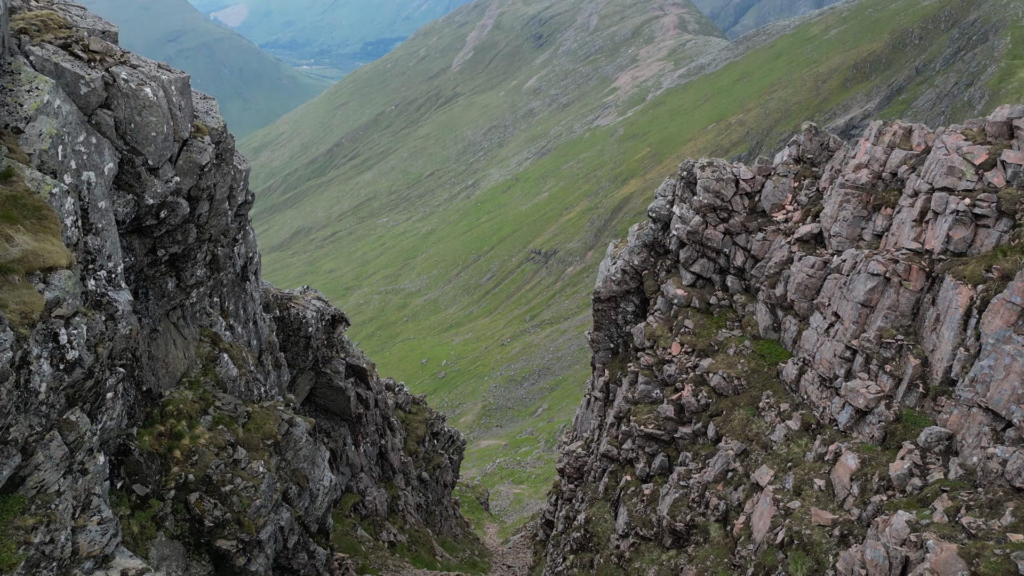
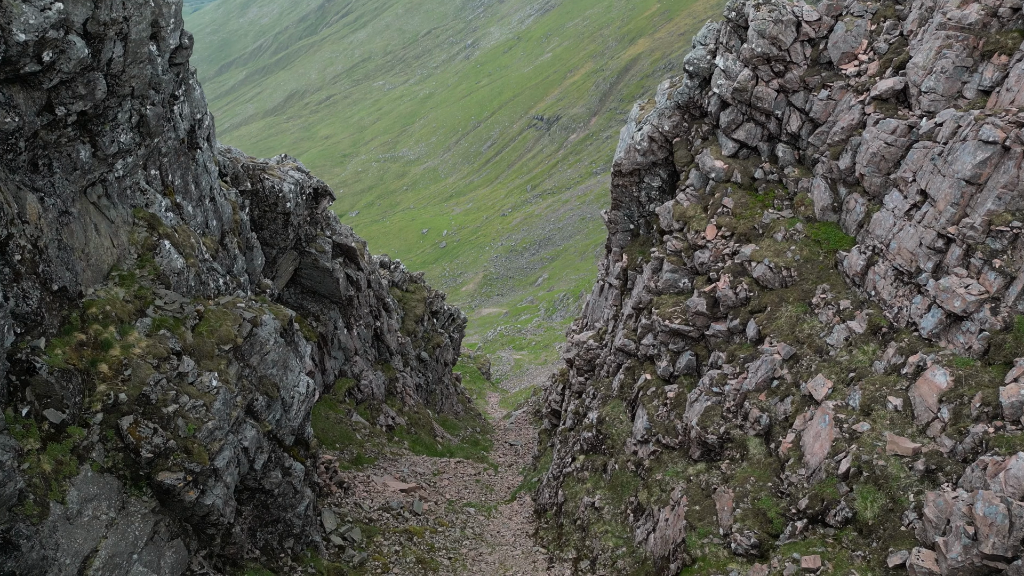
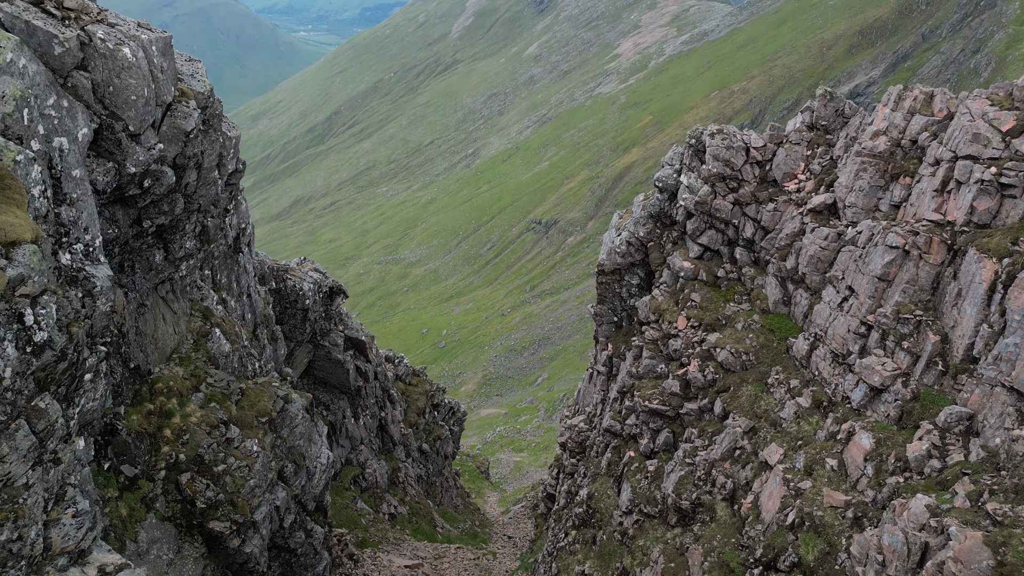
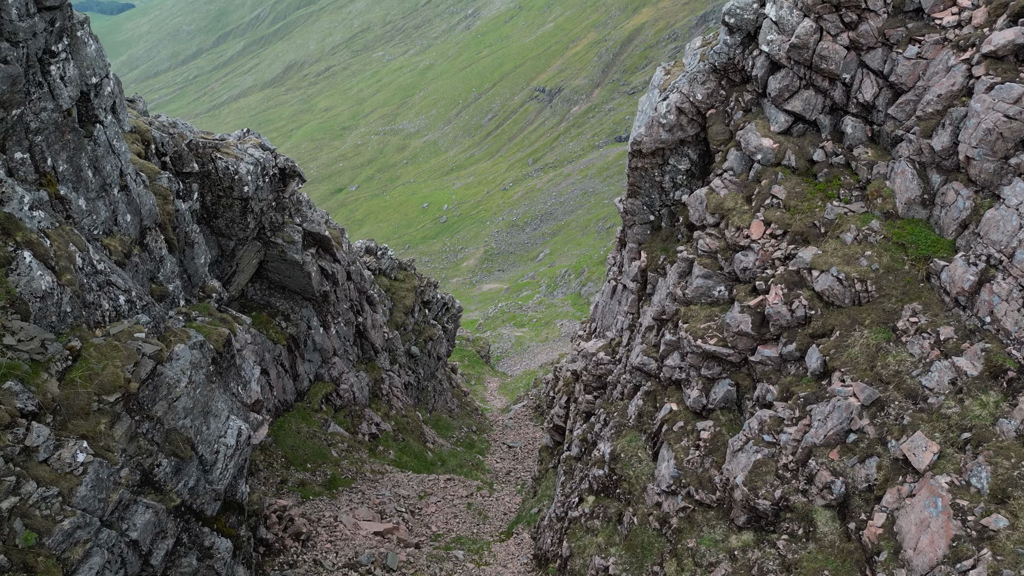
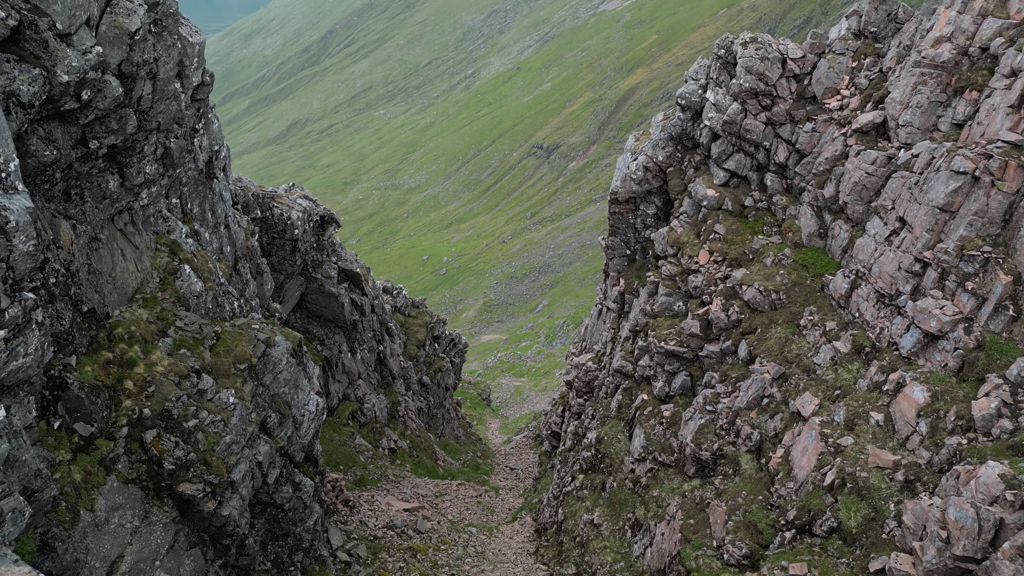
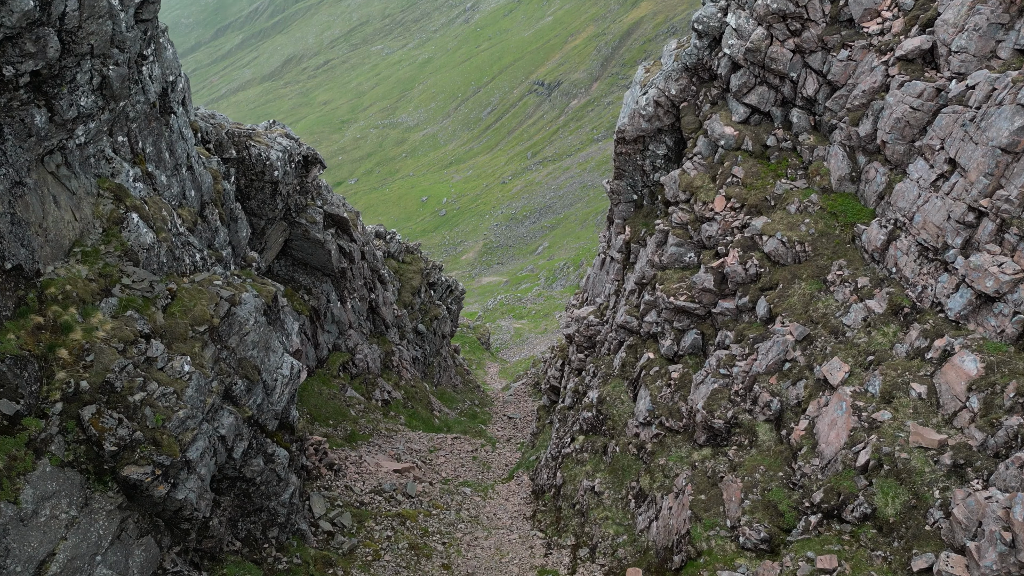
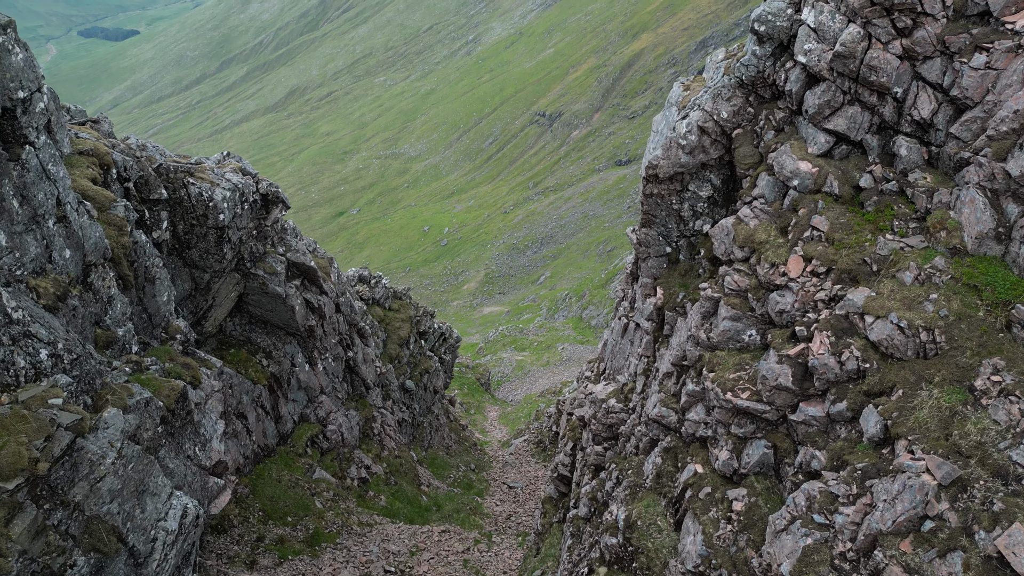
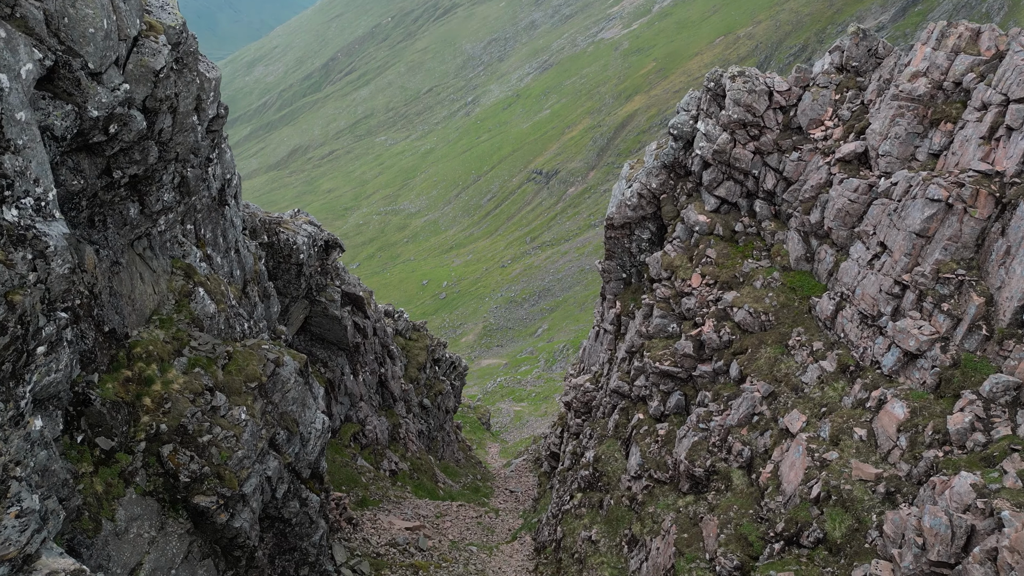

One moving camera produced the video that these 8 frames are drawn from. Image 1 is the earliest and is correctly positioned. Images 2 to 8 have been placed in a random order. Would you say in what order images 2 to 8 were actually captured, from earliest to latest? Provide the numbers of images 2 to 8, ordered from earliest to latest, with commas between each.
3, 8, 5, 2, 6, 4, 7
